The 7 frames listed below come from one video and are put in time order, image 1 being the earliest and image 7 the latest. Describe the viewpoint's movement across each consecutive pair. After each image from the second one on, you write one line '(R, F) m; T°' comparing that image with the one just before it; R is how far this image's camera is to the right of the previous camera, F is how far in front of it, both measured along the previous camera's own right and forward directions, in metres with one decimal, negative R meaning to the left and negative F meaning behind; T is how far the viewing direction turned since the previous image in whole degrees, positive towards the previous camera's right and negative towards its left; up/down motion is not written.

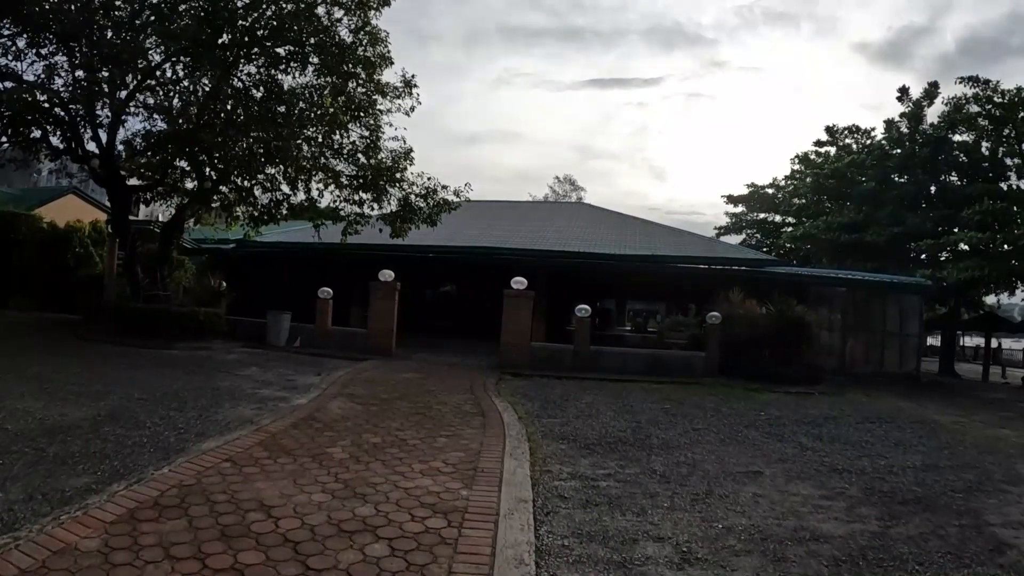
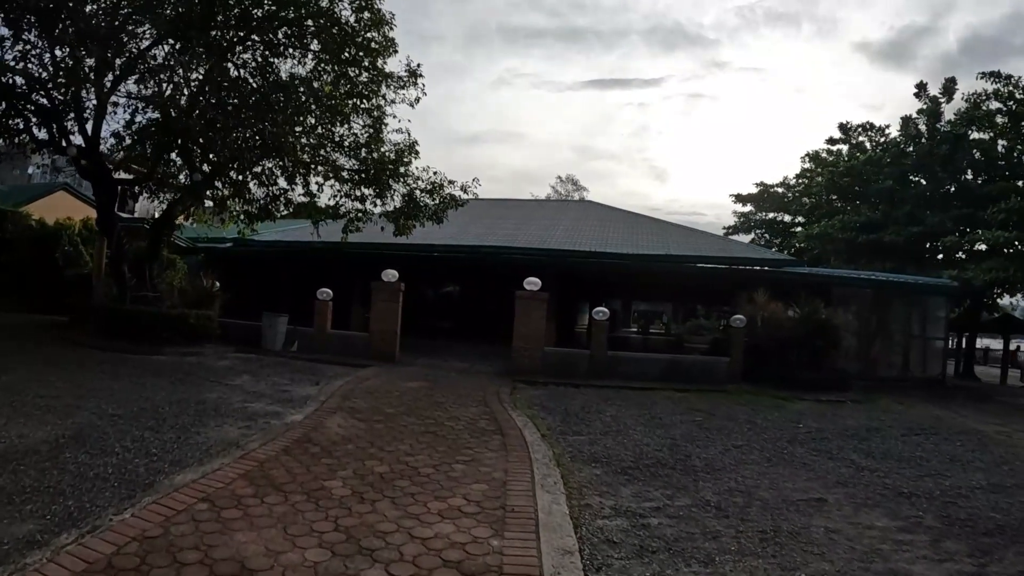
(-0.2, +0.7) m; 0°
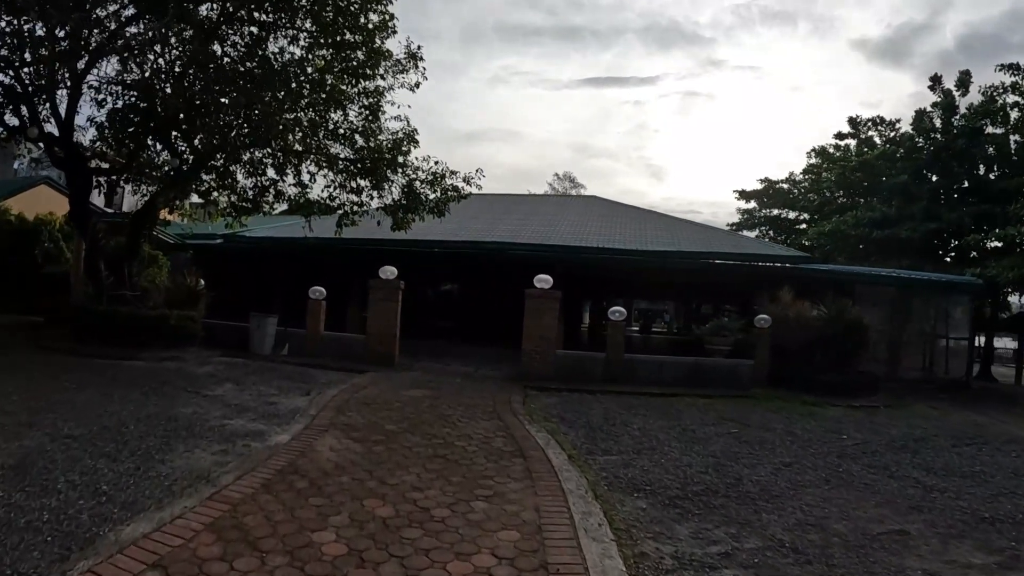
(-0.2, +0.8) m; 0°
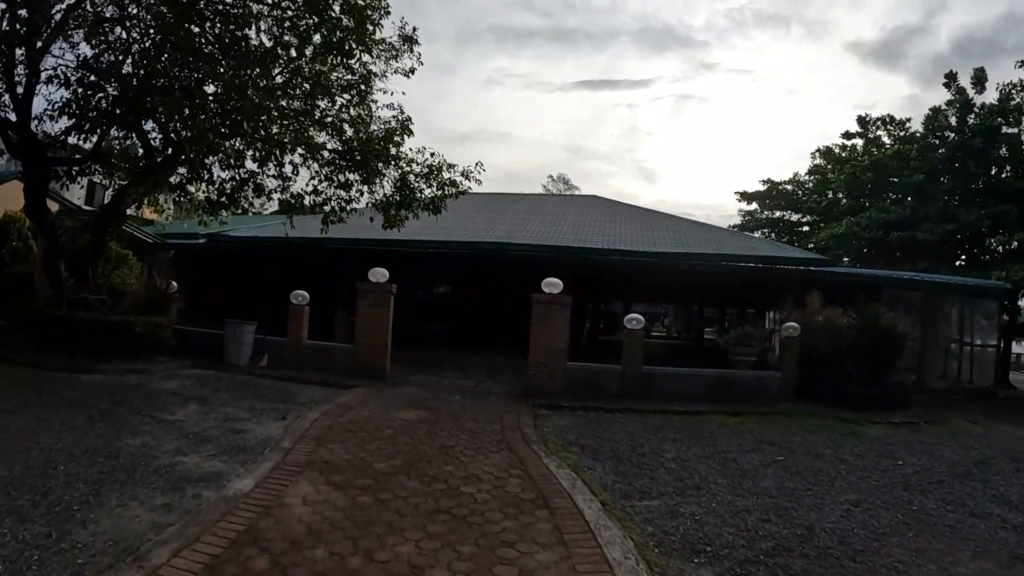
(-0.2, +0.9) m; +1°
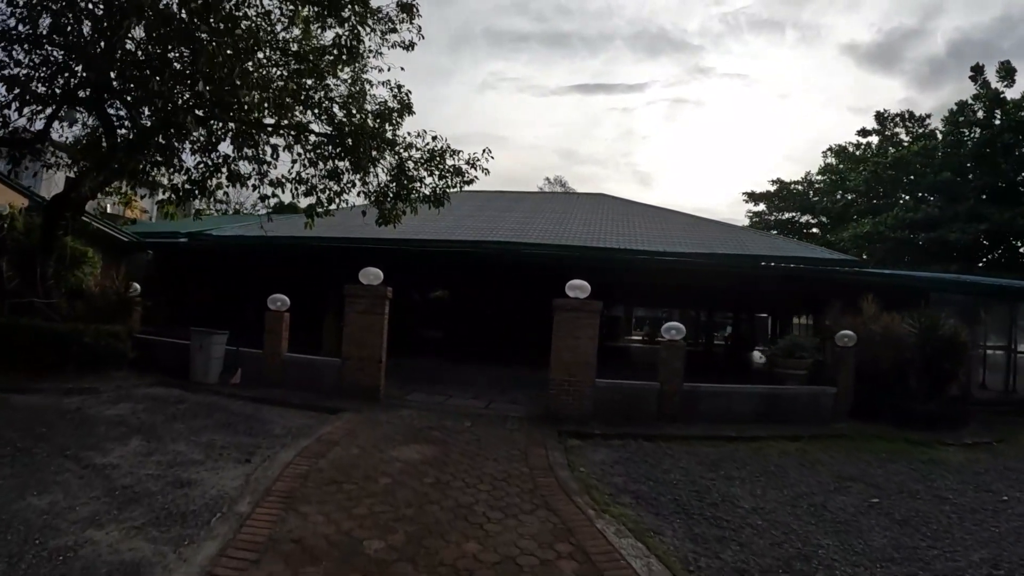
(-0.3, +1.2) m; +1°
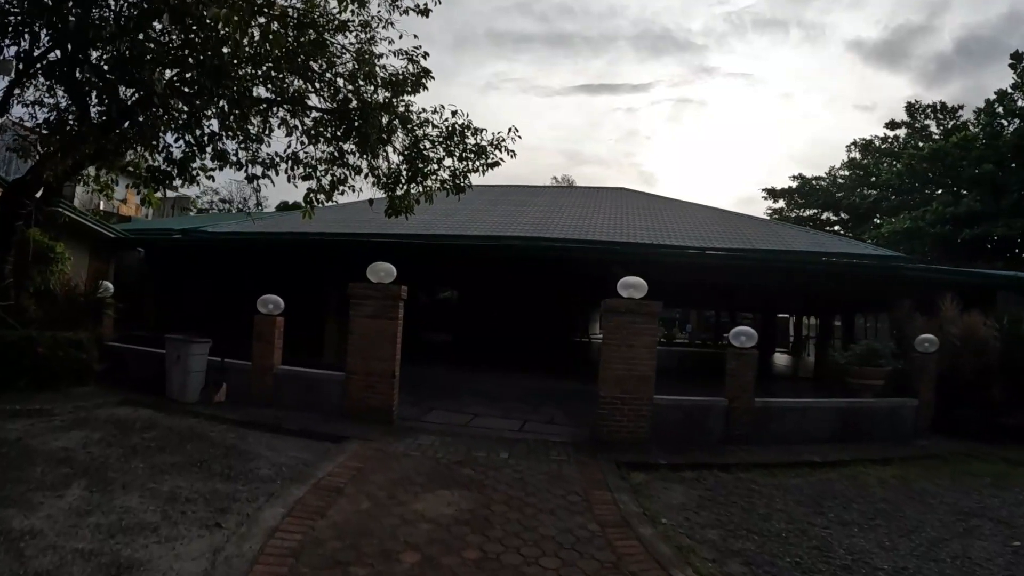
(-0.3, +1.2) m; 0°
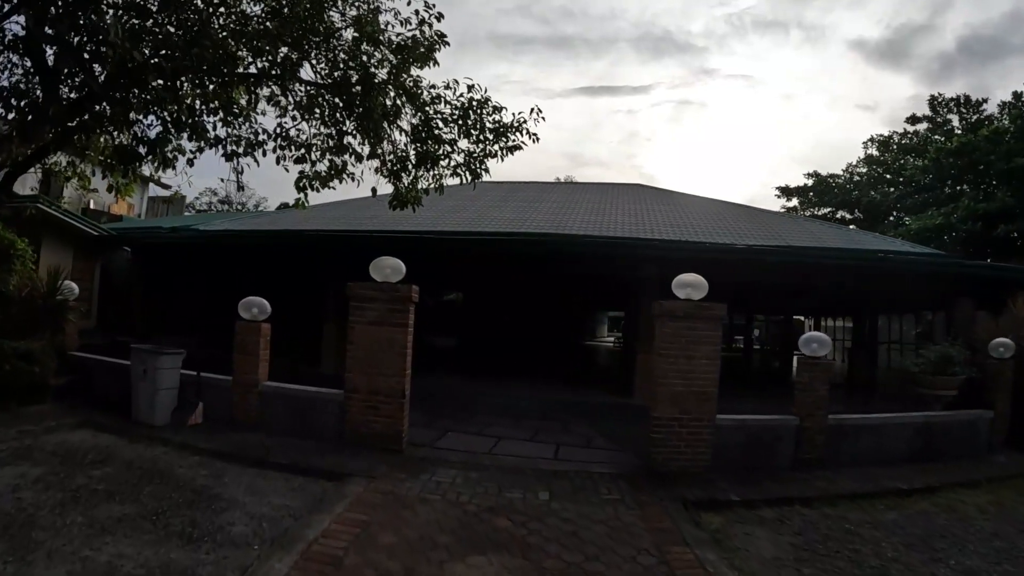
(-0.2, +0.9) m; 0°
